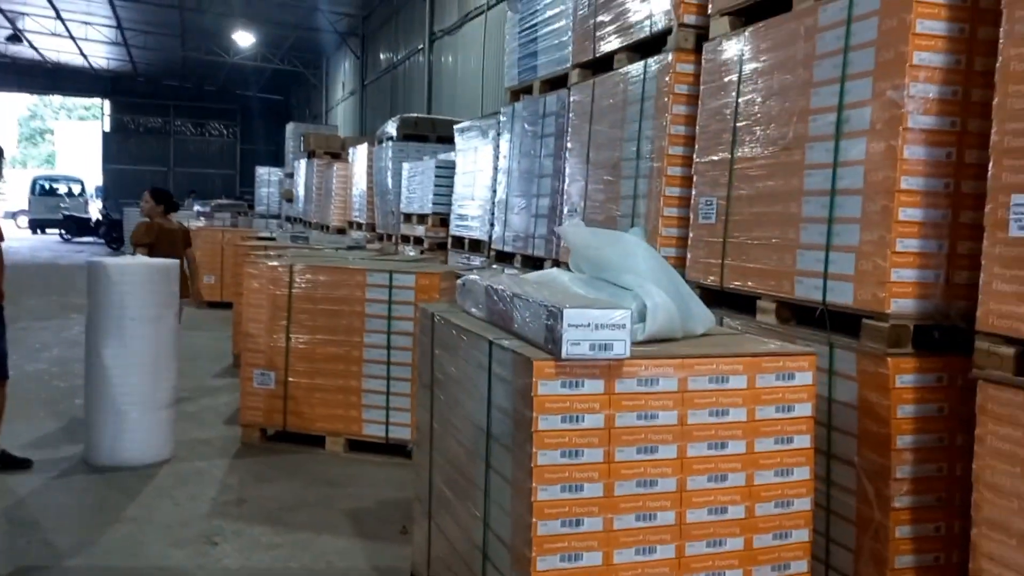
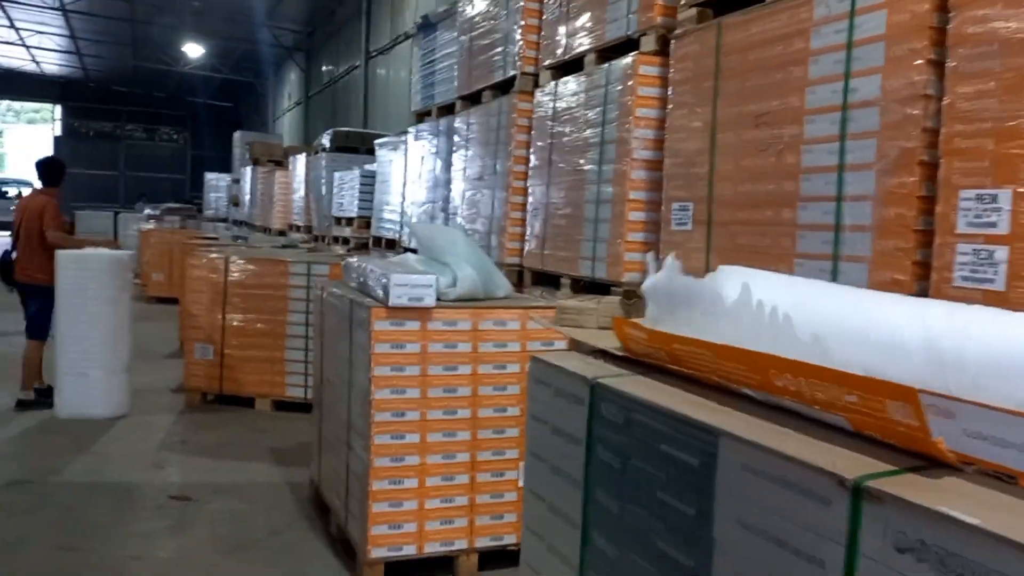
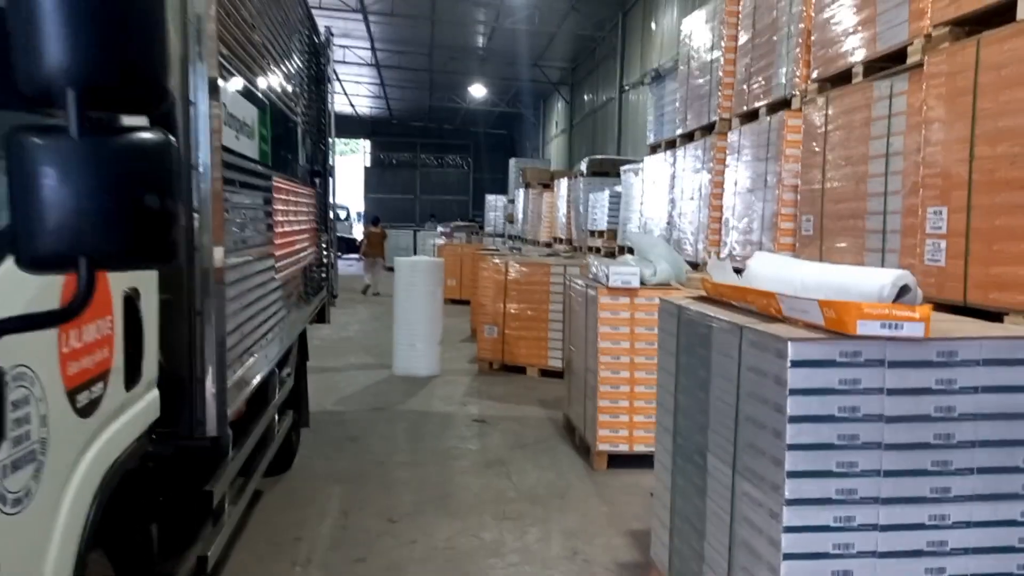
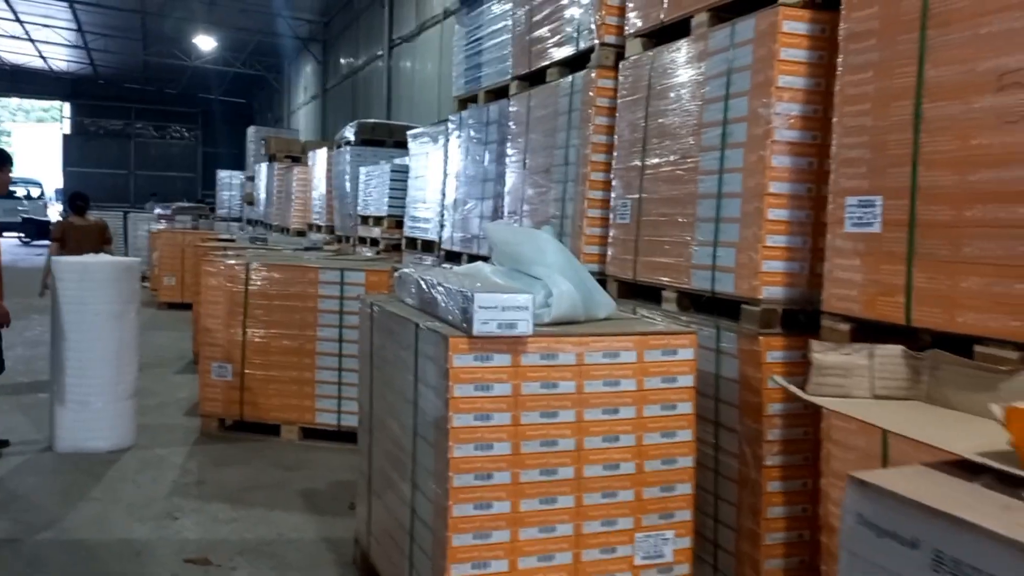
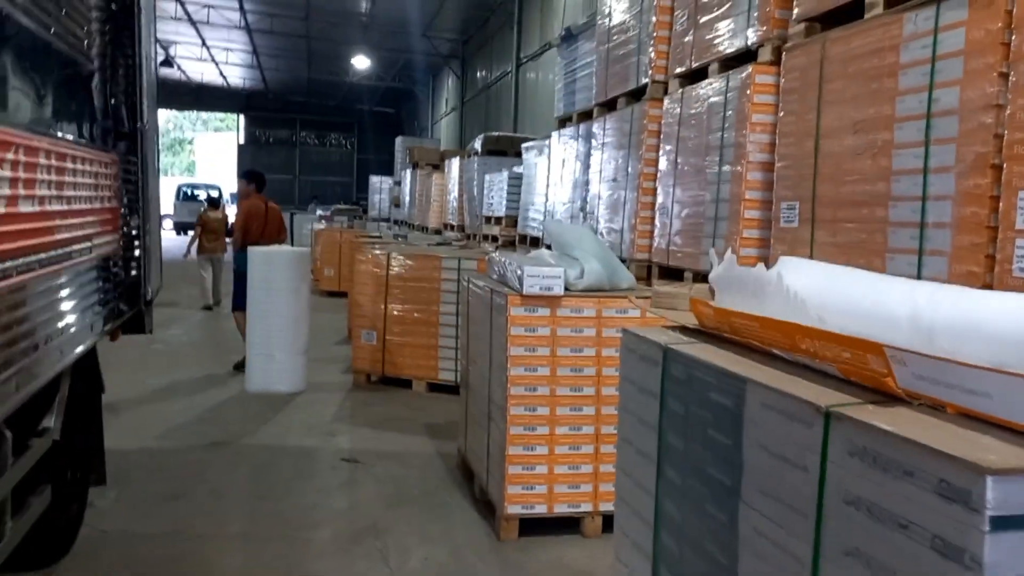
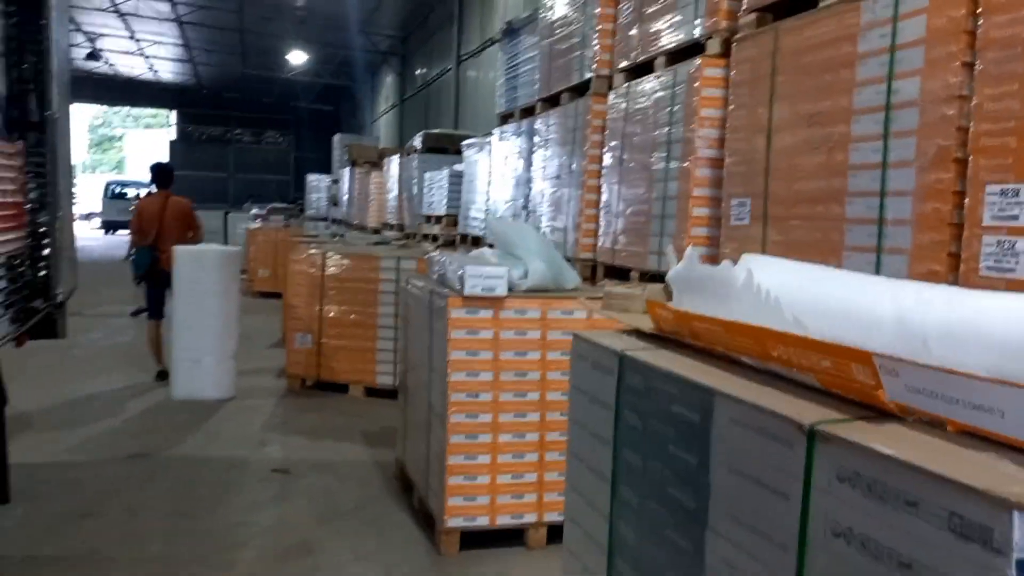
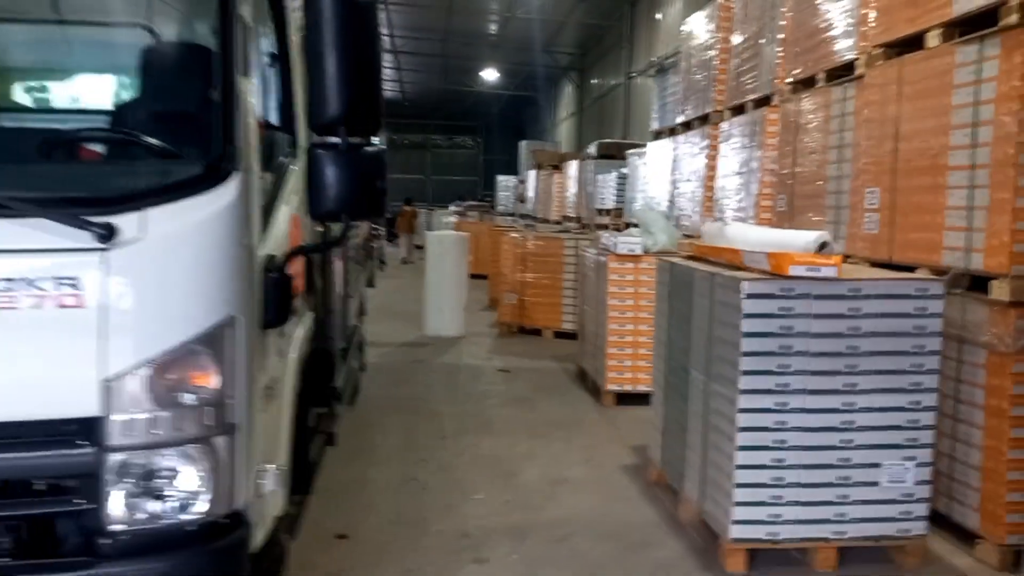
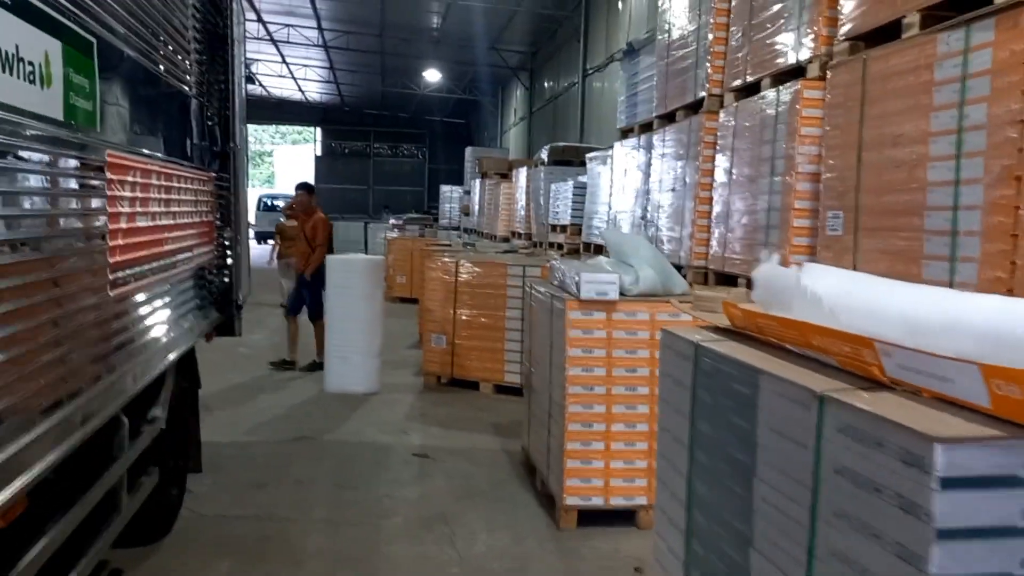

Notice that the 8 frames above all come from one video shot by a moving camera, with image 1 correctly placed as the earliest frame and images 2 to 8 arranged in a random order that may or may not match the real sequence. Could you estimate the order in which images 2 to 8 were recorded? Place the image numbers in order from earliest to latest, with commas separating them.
4, 2, 6, 5, 8, 3, 7
